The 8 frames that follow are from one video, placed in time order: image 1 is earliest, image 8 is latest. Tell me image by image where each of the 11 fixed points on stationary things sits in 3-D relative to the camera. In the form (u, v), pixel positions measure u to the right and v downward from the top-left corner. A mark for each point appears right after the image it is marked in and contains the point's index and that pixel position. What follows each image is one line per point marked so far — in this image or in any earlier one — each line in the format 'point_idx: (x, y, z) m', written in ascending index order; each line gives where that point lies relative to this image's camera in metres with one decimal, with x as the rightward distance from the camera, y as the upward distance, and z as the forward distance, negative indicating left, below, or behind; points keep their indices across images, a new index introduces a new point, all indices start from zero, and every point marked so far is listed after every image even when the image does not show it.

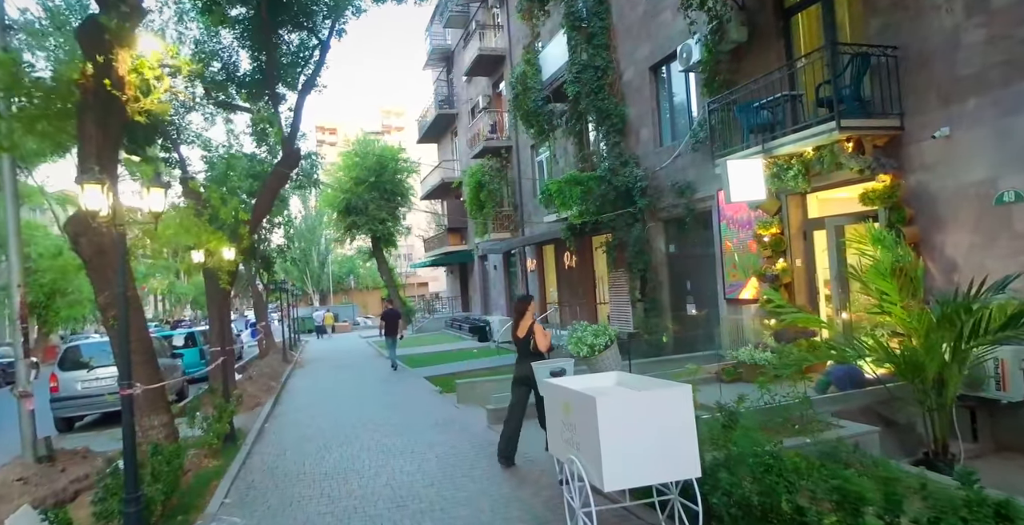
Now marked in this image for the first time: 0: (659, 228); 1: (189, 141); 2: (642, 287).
0: (+3.2, +0.7, +14.1) m
1: (-7.8, +2.9, +15.9) m
2: (+2.9, -0.5, +14.4) m
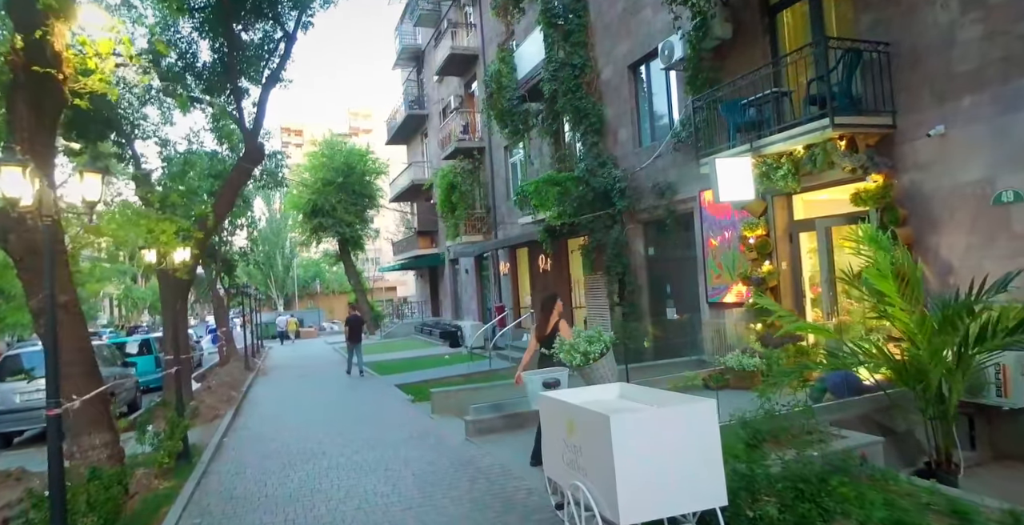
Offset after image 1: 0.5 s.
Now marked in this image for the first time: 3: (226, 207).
0: (+2.6, +0.7, +13.7) m
1: (-8.4, +2.9, +15.0) m
2: (+2.3, -0.6, +14.1) m
3: (-5.1, +1.0, +11.6) m
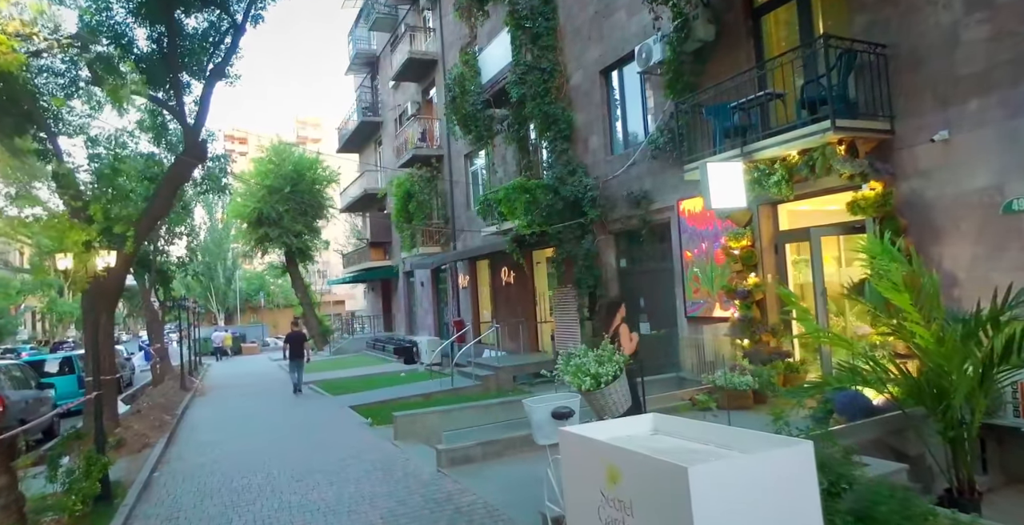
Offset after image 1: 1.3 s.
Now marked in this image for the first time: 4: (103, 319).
0: (+2.0, +0.4, +13.1) m
1: (-9.1, +2.7, +13.6) m
2: (+1.6, -0.9, +13.4) m
3: (-5.6, +0.8, +10.5) m
4: (-6.2, -0.8, +10.0) m
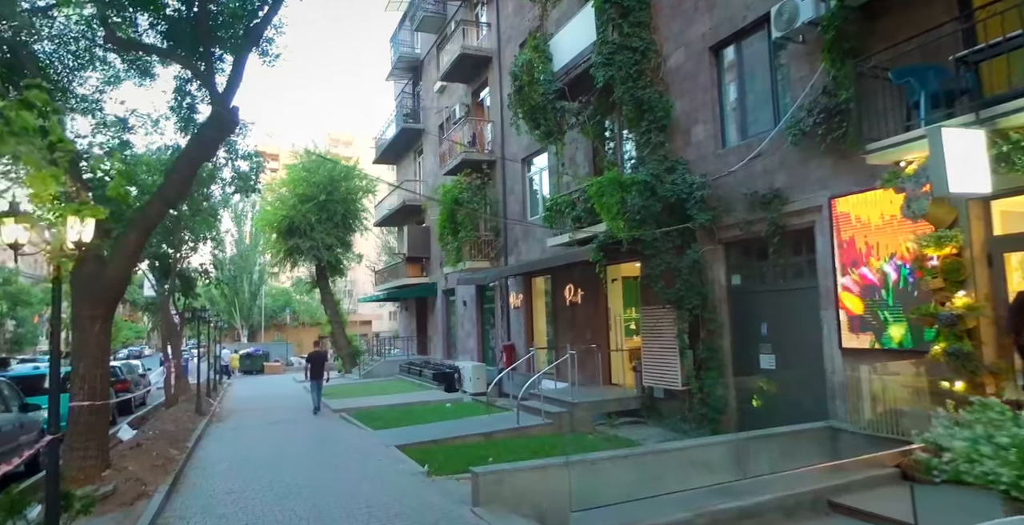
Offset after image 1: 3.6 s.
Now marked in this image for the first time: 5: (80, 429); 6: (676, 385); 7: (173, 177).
0: (+3.4, +0.1, +10.7) m
1: (-7.6, +2.7, +11.7) m
2: (+3.0, -1.1, +10.9) m
3: (-4.2, +0.9, +8.3) m
4: (-5.0, -0.7, +7.8) m
5: (-4.9, -1.9, +7.5) m
6: (+2.8, -2.0, +11.0) m
7: (-4.3, +1.1, +8.3) m
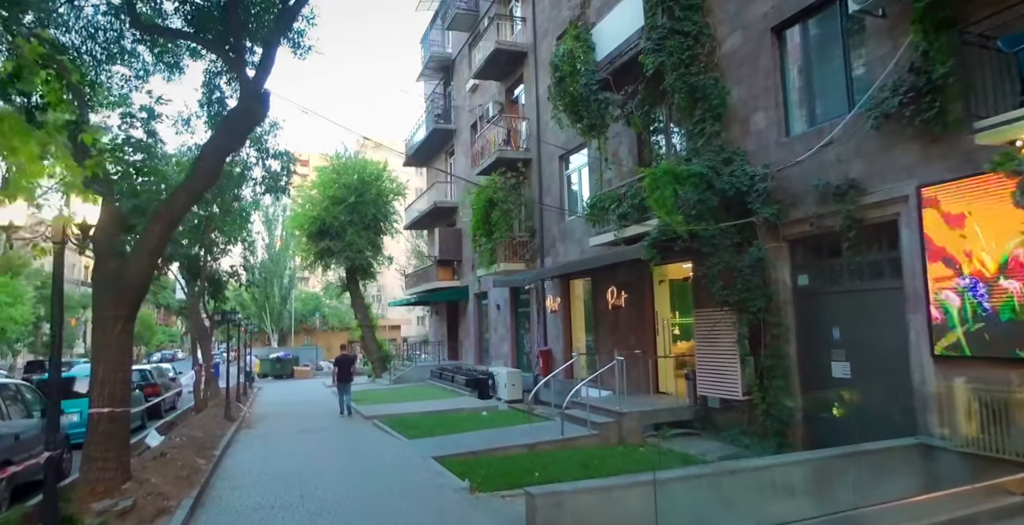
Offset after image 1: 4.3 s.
0: (+4.1, +0.2, +9.9) m
1: (-6.9, +2.7, +11.2) m
2: (+3.7, -1.1, +10.1) m
3: (-3.6, +0.9, +7.8) m
4: (-4.4, -0.7, +7.3) m
5: (-4.4, -1.9, +7.0) m
6: (+3.5, -2.0, +10.1) m
7: (-3.7, +1.1, +7.7) m
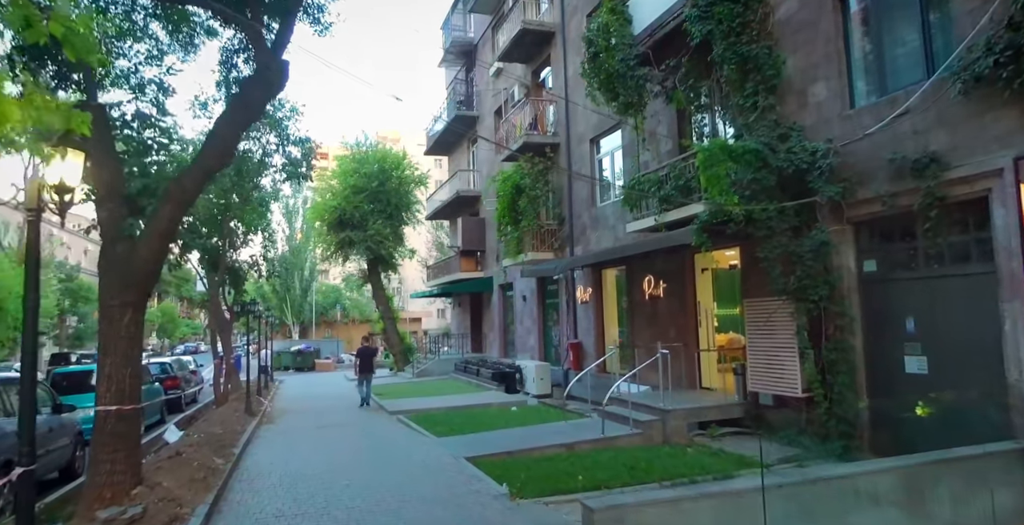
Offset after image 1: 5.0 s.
0: (+4.6, +0.4, +9.0) m
1: (-6.3, +2.9, +10.7) m
2: (+4.2, -0.9, +9.2) m
3: (-3.2, +1.1, +7.1) m
4: (-3.9, -0.5, +6.7) m
5: (-3.9, -1.7, +6.4) m
6: (+4.0, -1.8, +9.3) m
7: (-3.2, +1.3, +7.1) m
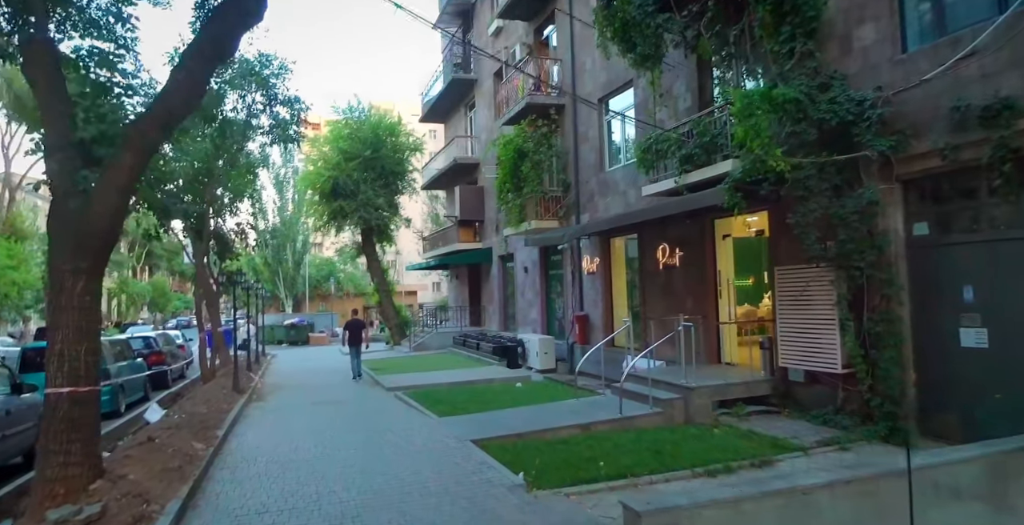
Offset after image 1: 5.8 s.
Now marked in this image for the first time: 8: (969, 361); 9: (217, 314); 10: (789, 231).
0: (+4.7, +0.8, +8.1) m
1: (-6.2, +3.5, +9.5) m
2: (+4.3, -0.4, +8.4) m
3: (-3.0, +1.5, +6.1) m
4: (-3.8, -0.2, +5.7) m
5: (-3.8, -1.4, +5.5) m
6: (+4.2, -1.3, +8.5) m
7: (-3.0, +1.7, +6.0) m
8: (+5.2, -1.1, +7.5) m
9: (-8.3, -1.4, +18.6) m
10: (+4.0, +0.5, +9.6) m
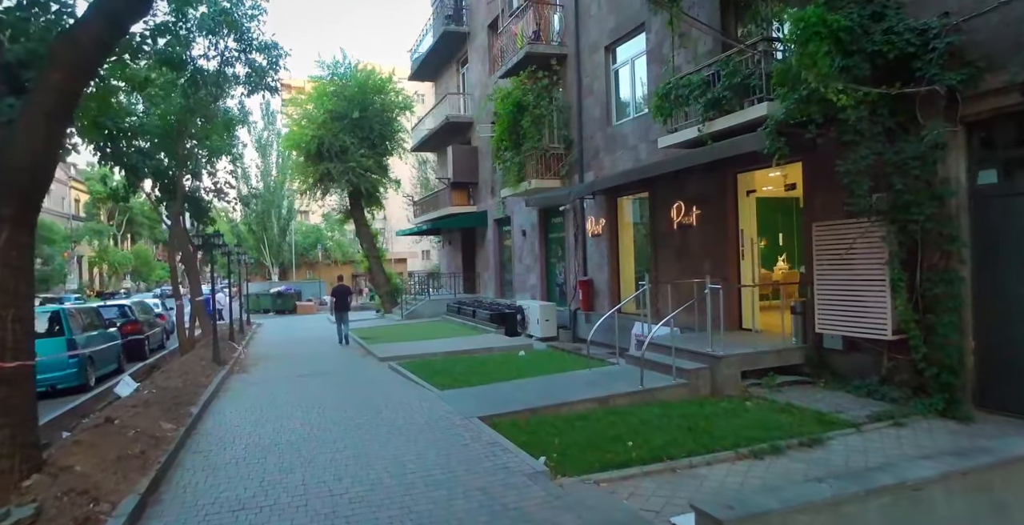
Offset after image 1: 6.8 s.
0: (+4.8, +1.3, +7.1) m
1: (-6.1, +4.0, +8.3) m
2: (+4.5, +0.1, +7.4) m
3: (-2.8, +1.9, +5.0) m
4: (-3.6, +0.2, +4.6) m
5: (-3.6, -1.0, +4.5) m
6: (+4.3, -0.8, +7.6) m
7: (-2.9, +2.1, +4.9) m
8: (+5.4, -0.6, +6.6) m
9: (-8.4, -0.5, +17.5) m
10: (+4.1, +1.0, +8.6) m
